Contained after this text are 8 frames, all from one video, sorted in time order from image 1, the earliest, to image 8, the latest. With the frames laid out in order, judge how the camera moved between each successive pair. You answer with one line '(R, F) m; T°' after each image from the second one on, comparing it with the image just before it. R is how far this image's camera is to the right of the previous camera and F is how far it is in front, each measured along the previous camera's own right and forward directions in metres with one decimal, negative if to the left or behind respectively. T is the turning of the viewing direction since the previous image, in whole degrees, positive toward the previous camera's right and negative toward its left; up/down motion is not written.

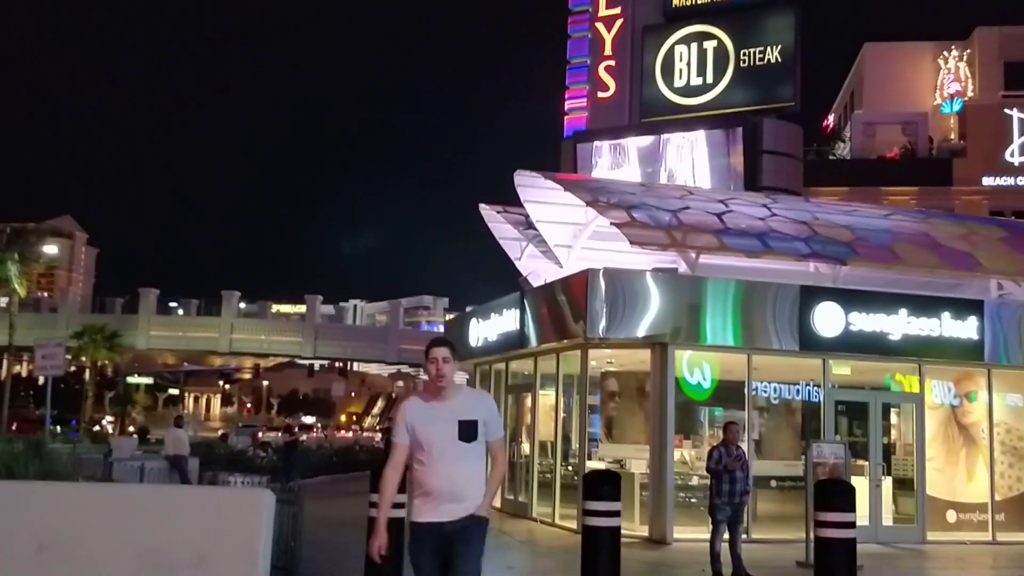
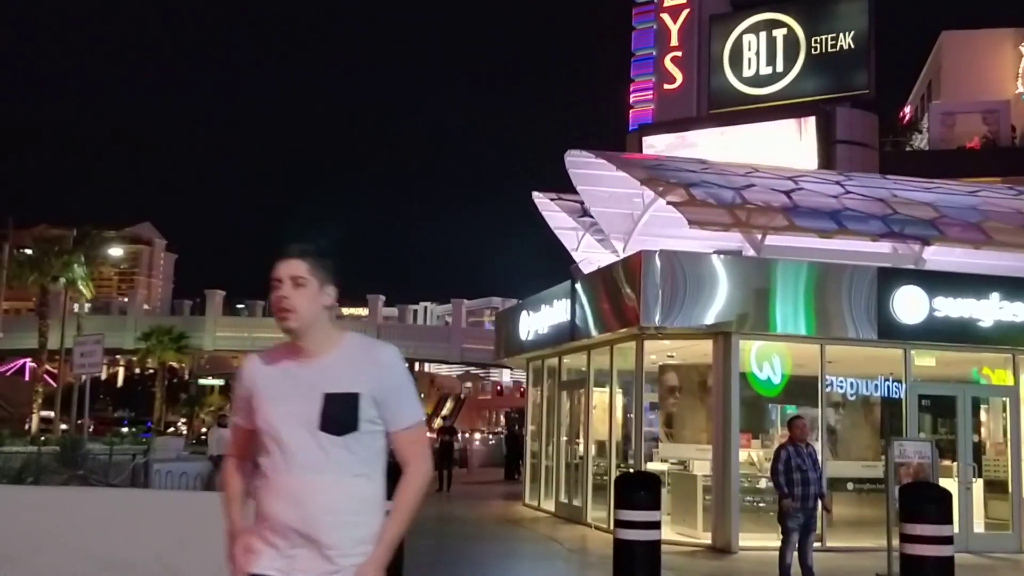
(+0.3, +1.1) m; -4°
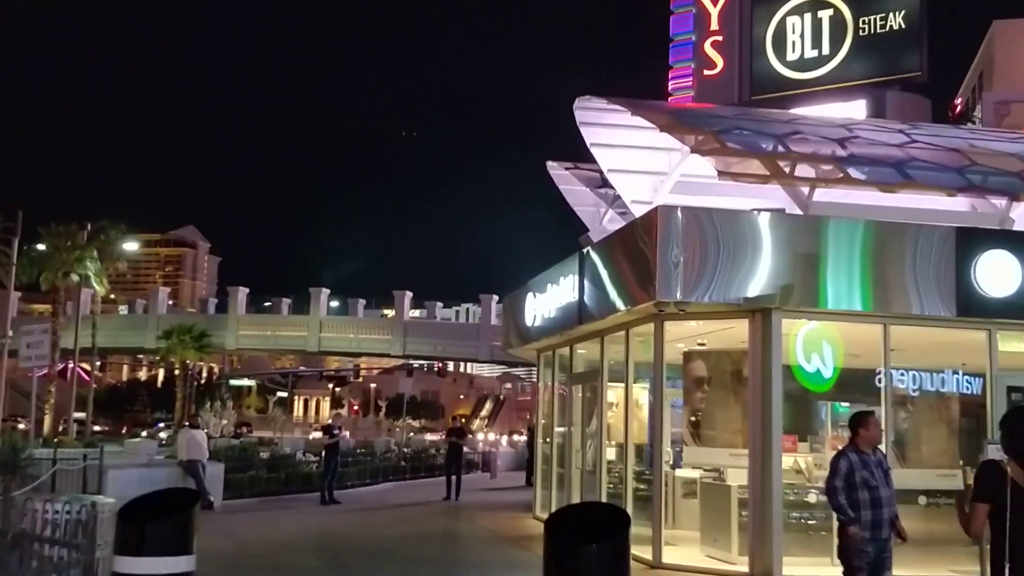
(+0.6, +2.6) m; -2°
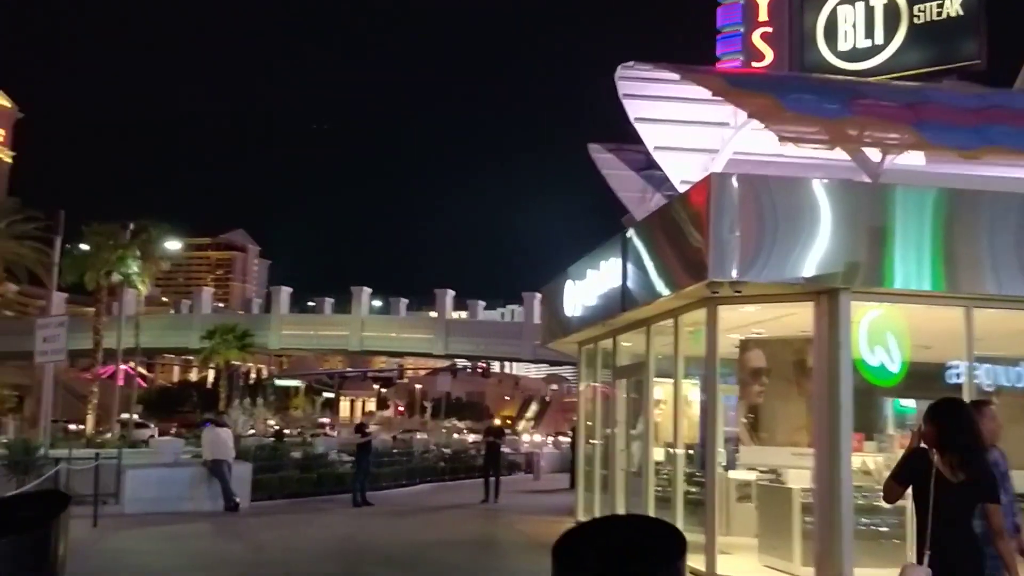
(+0.1, +1.1) m; -3°
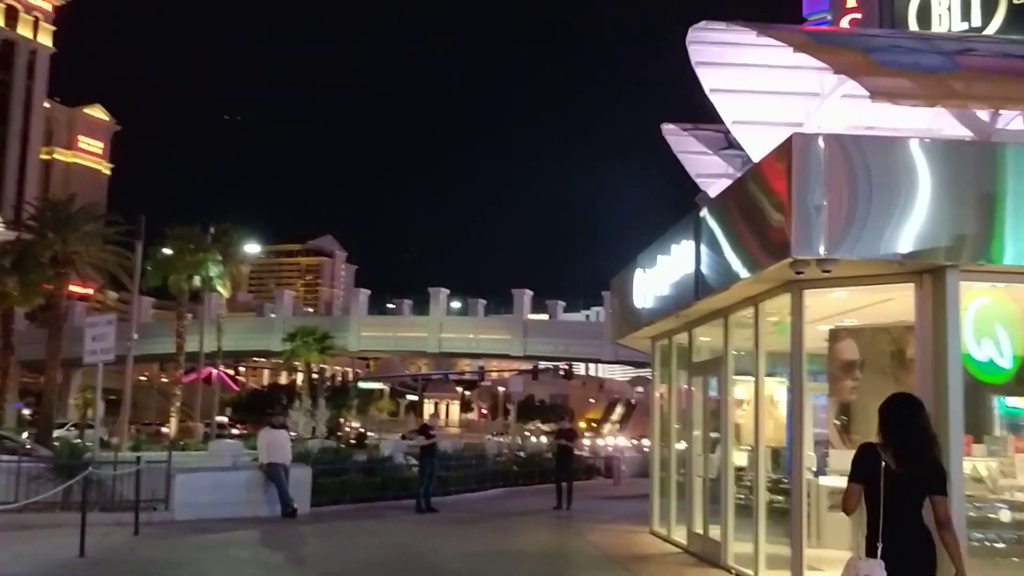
(+0.3, +1.1) m; -5°
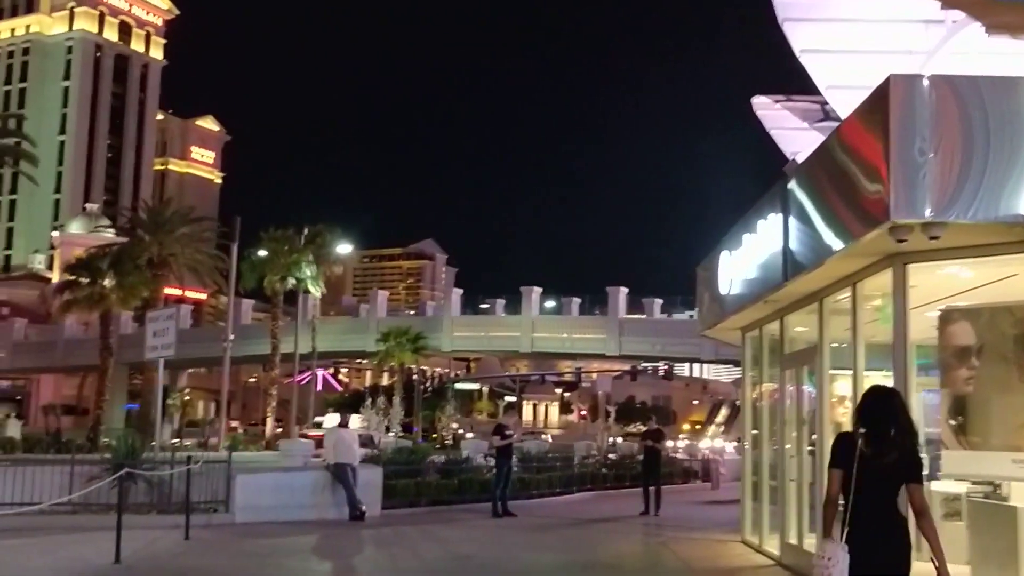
(+0.4, +1.1) m; -6°
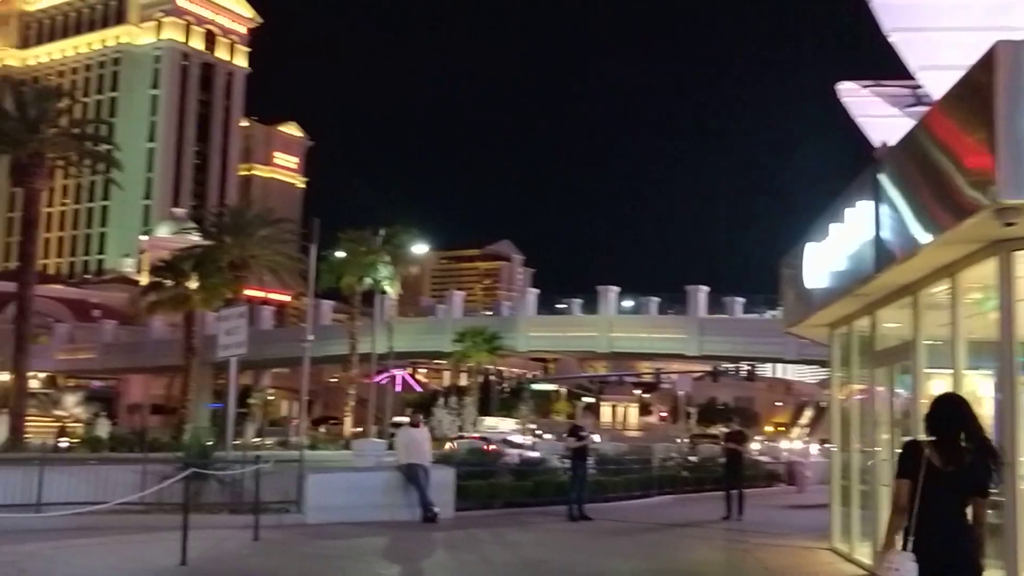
(+0.1, +0.4) m; -4°
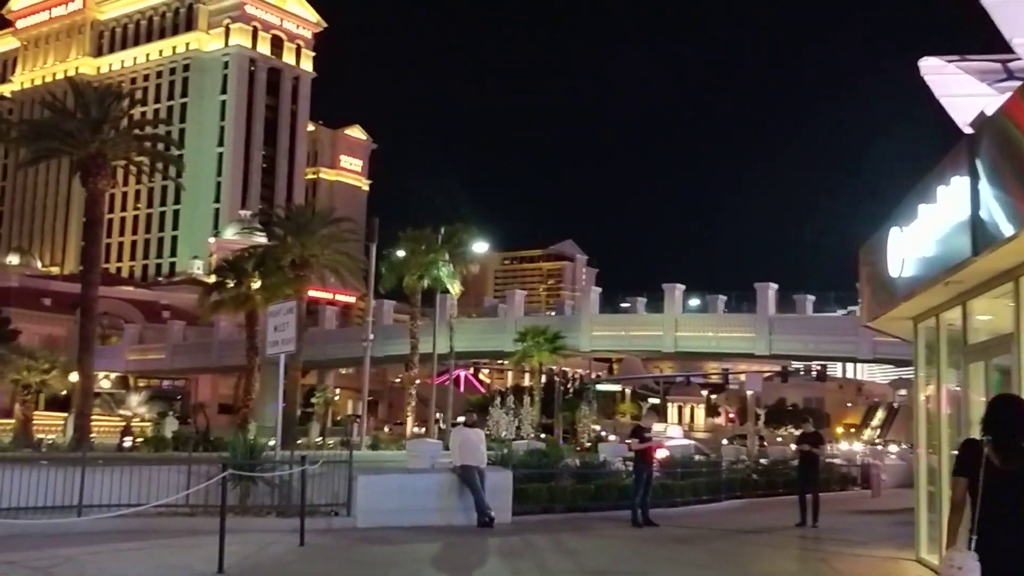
(+0.1, +0.7) m; -4°
